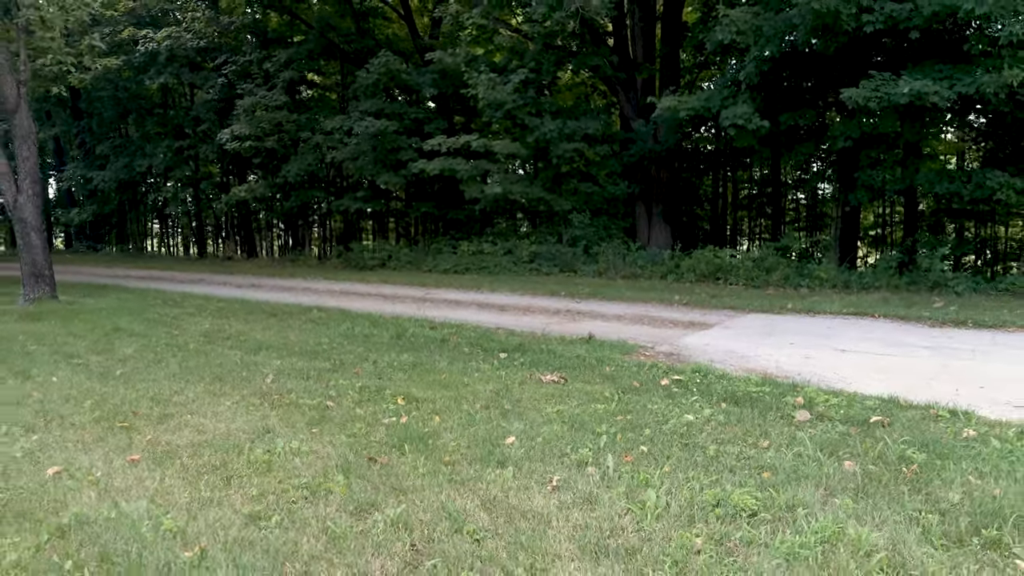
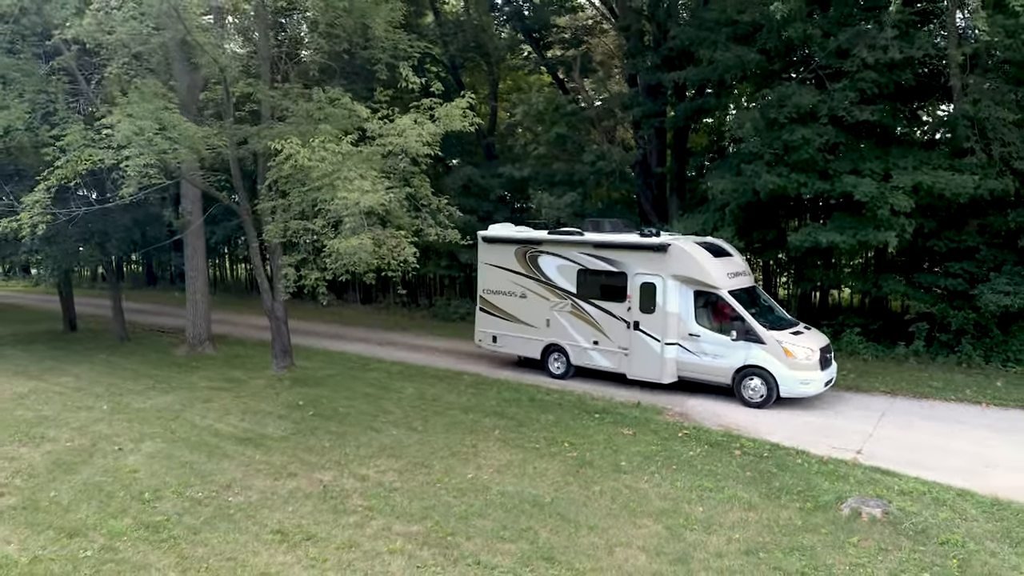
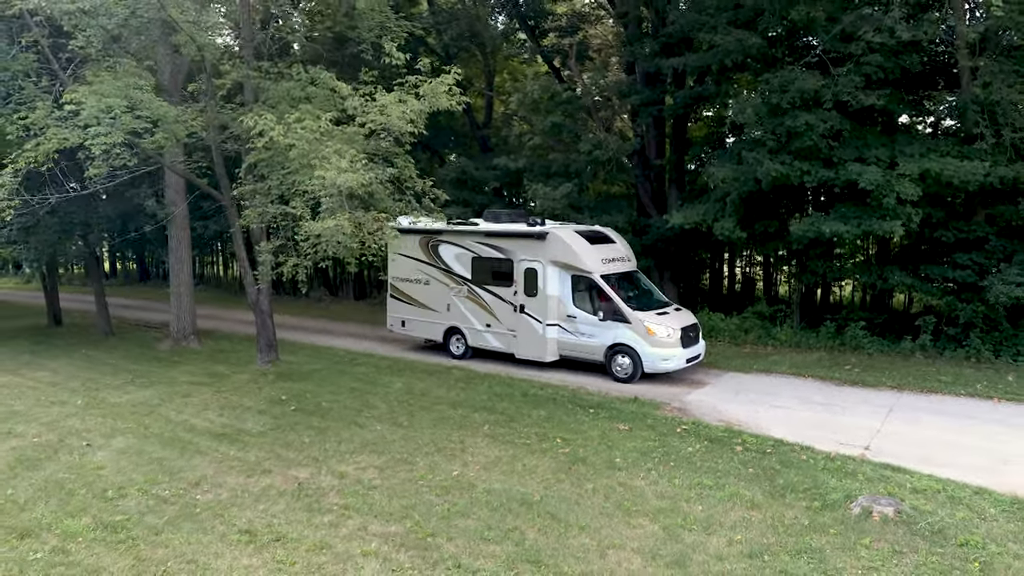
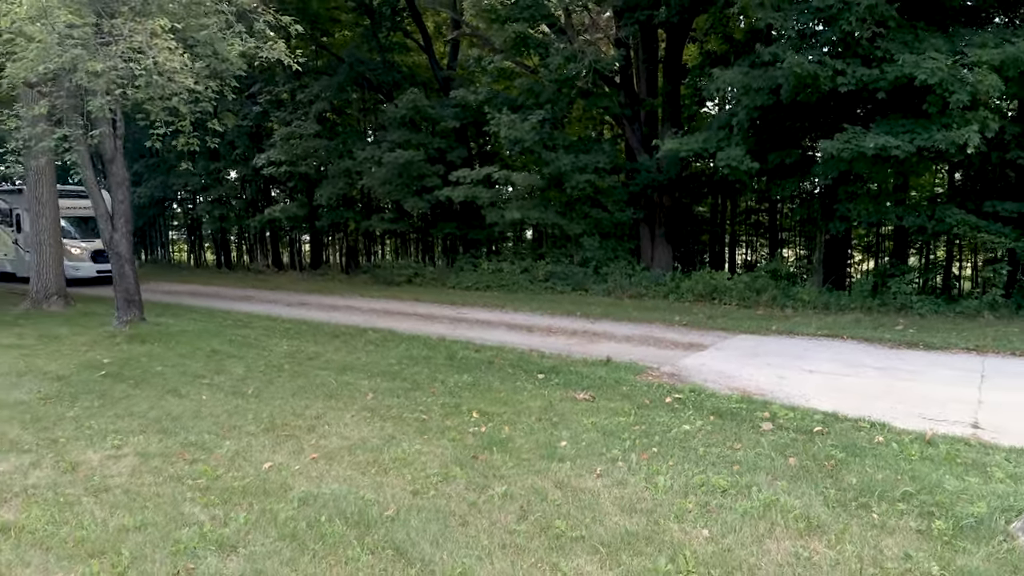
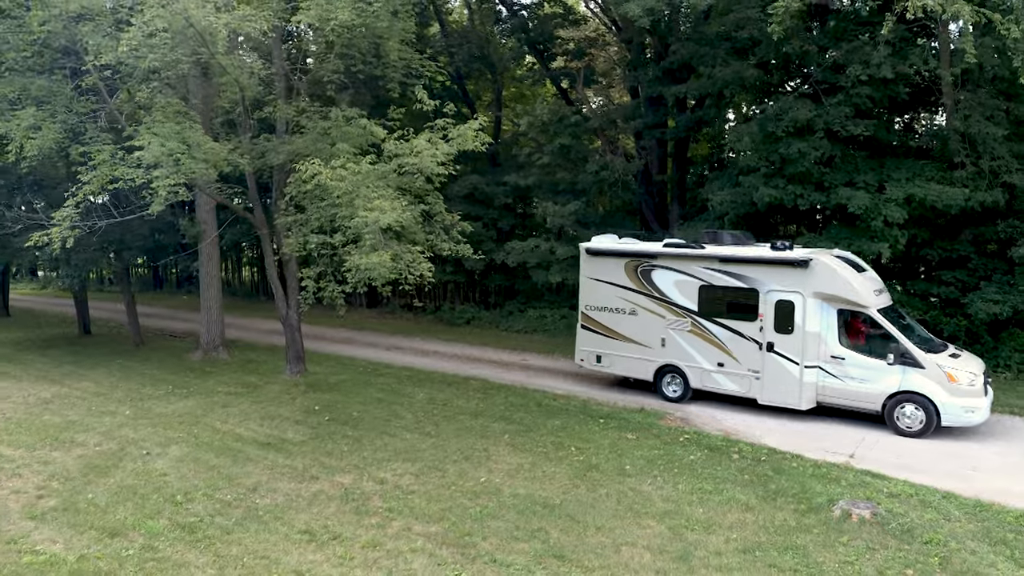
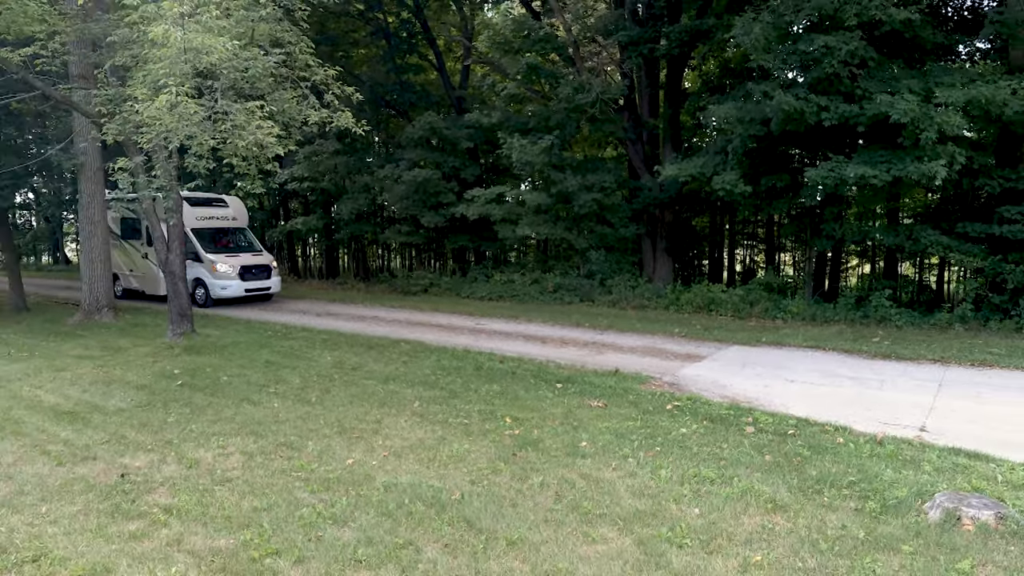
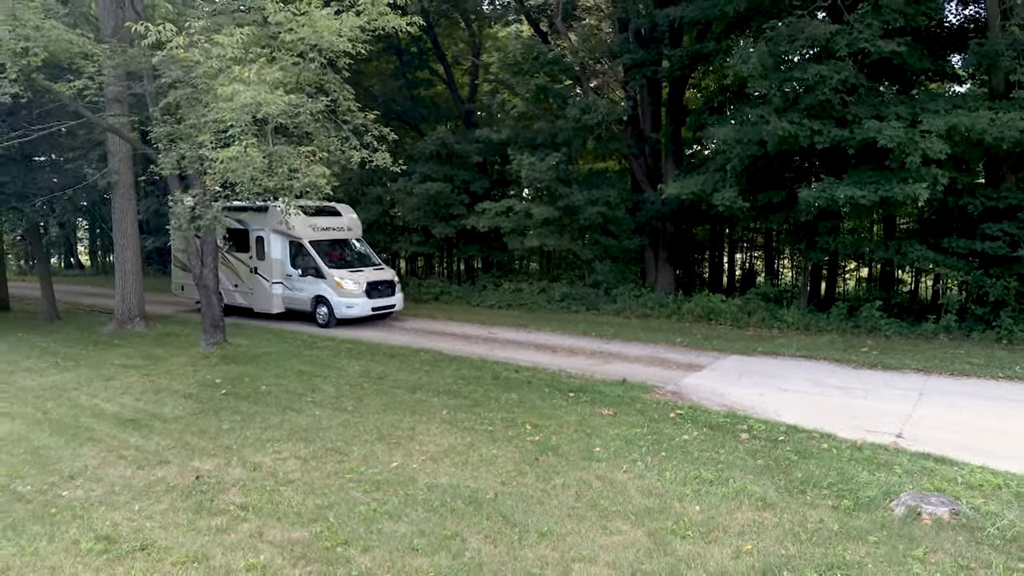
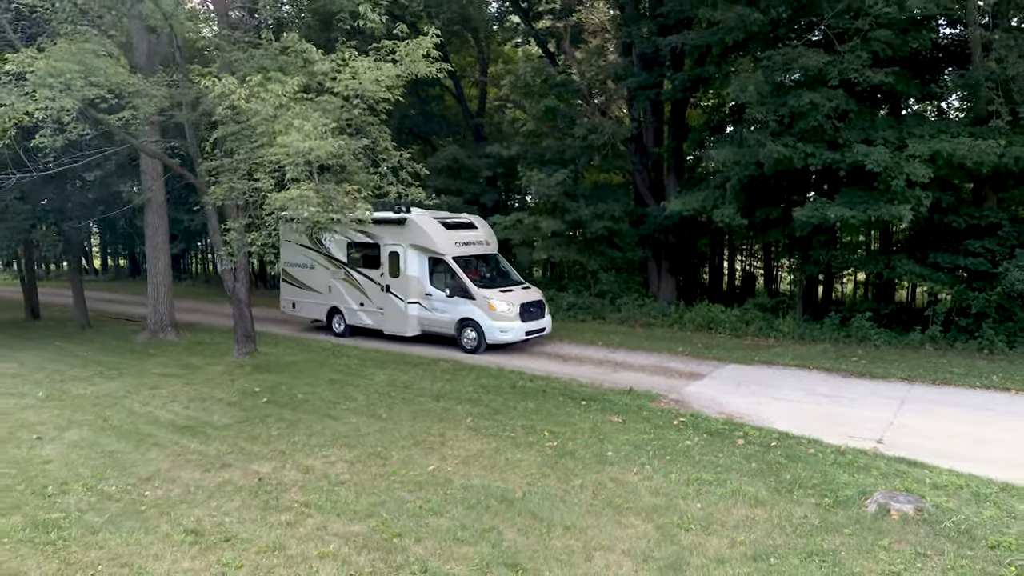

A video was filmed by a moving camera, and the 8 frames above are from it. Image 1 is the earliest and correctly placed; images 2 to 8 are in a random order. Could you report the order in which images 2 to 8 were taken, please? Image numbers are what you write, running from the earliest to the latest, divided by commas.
4, 6, 7, 8, 3, 2, 5
